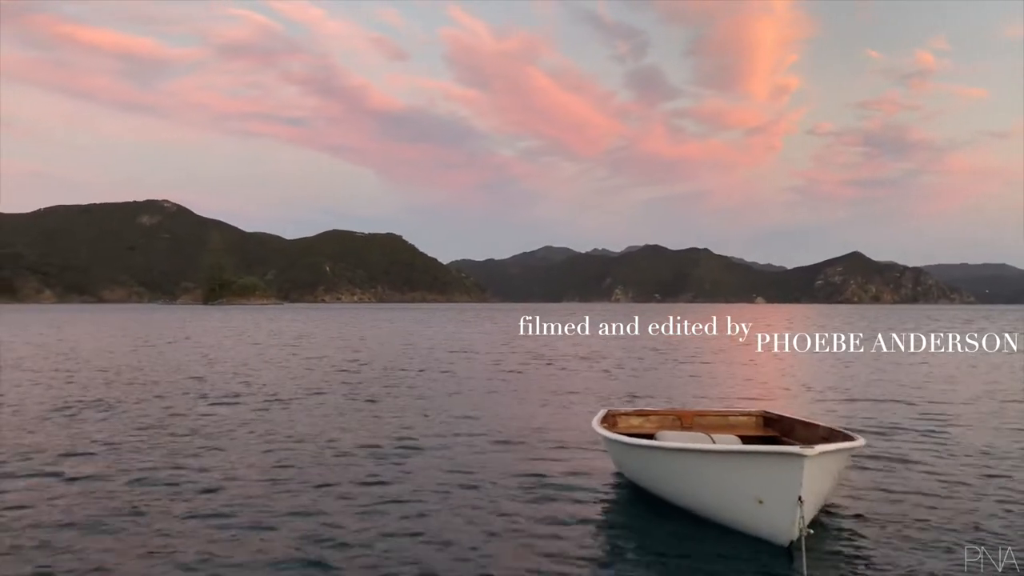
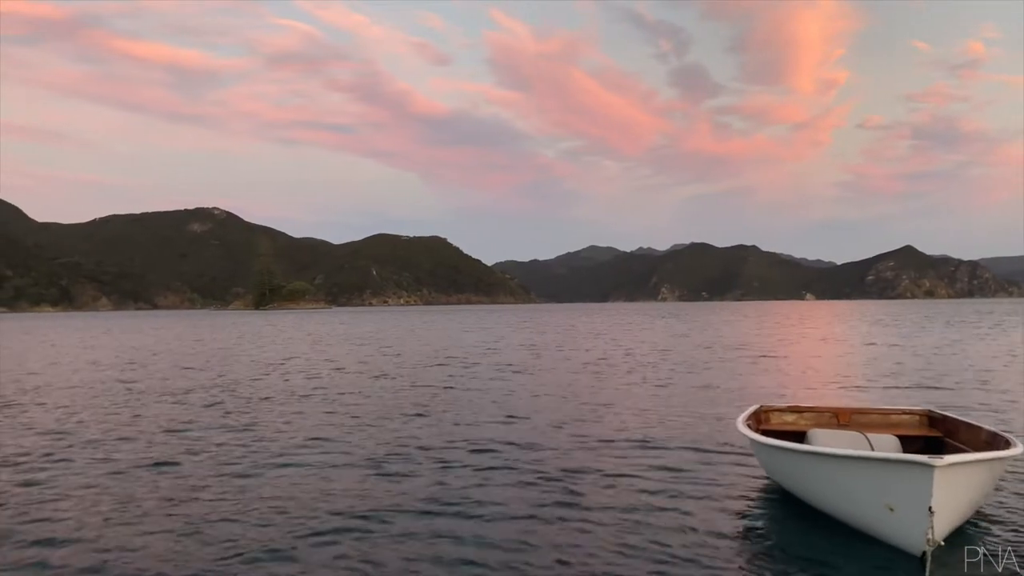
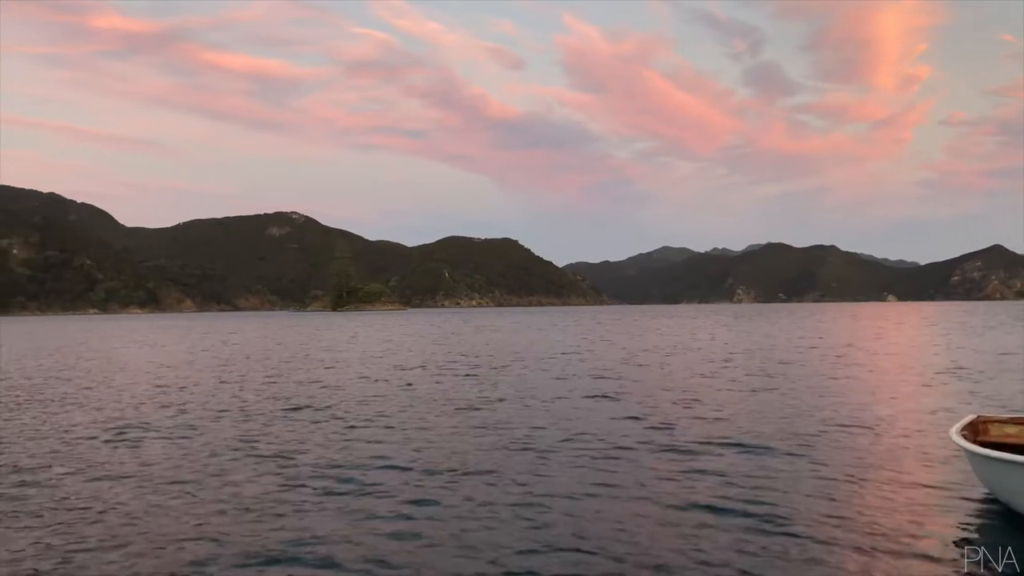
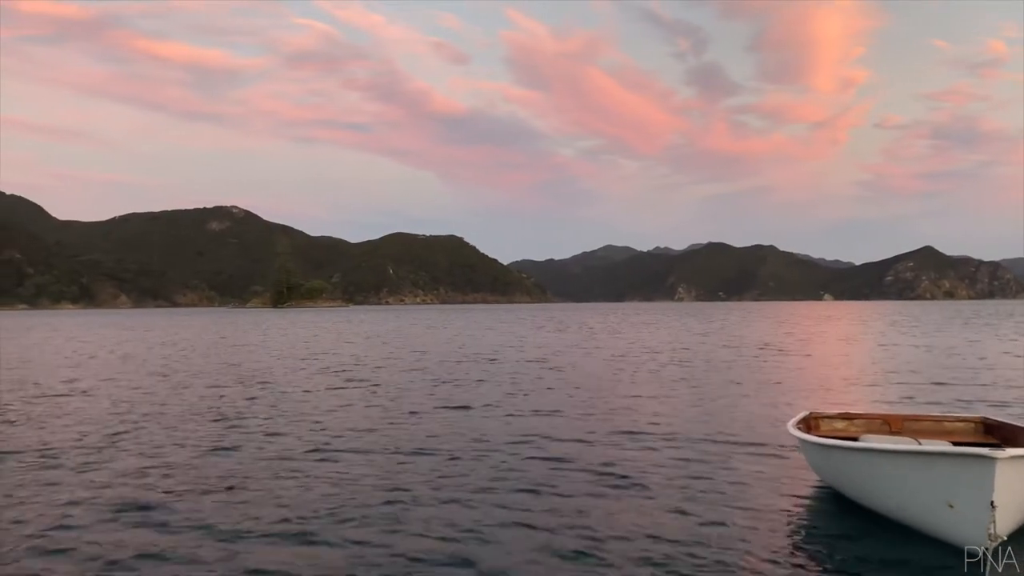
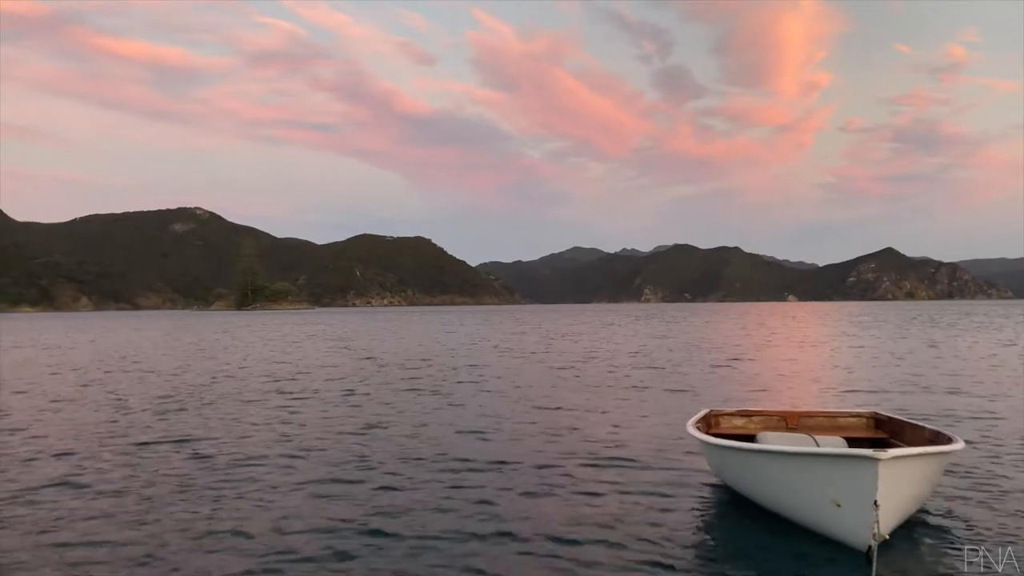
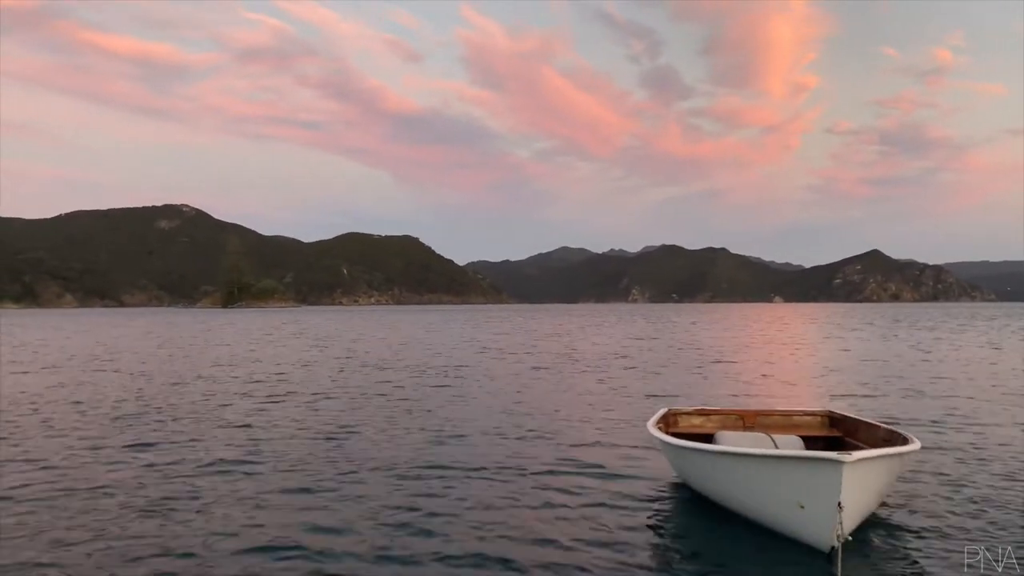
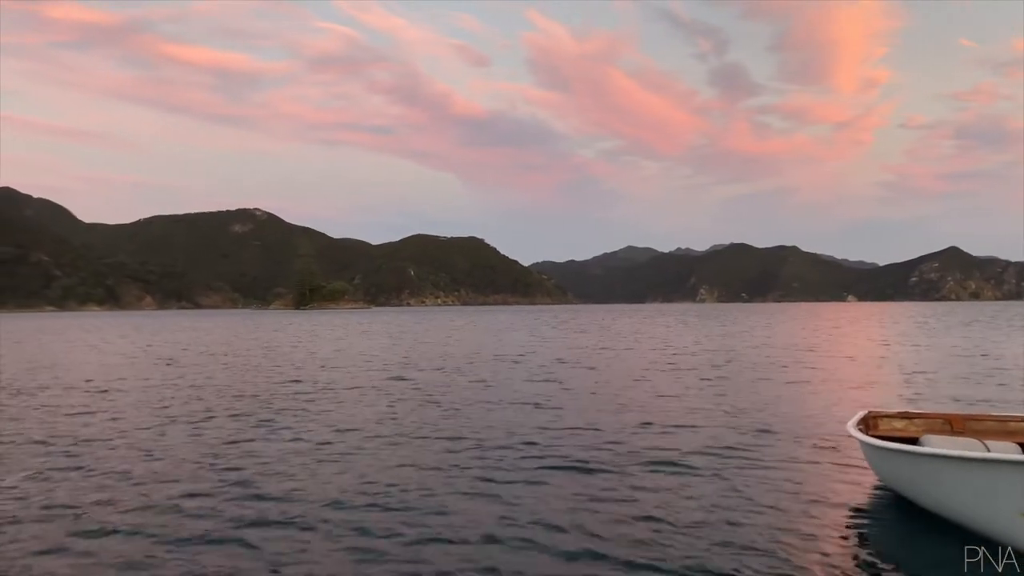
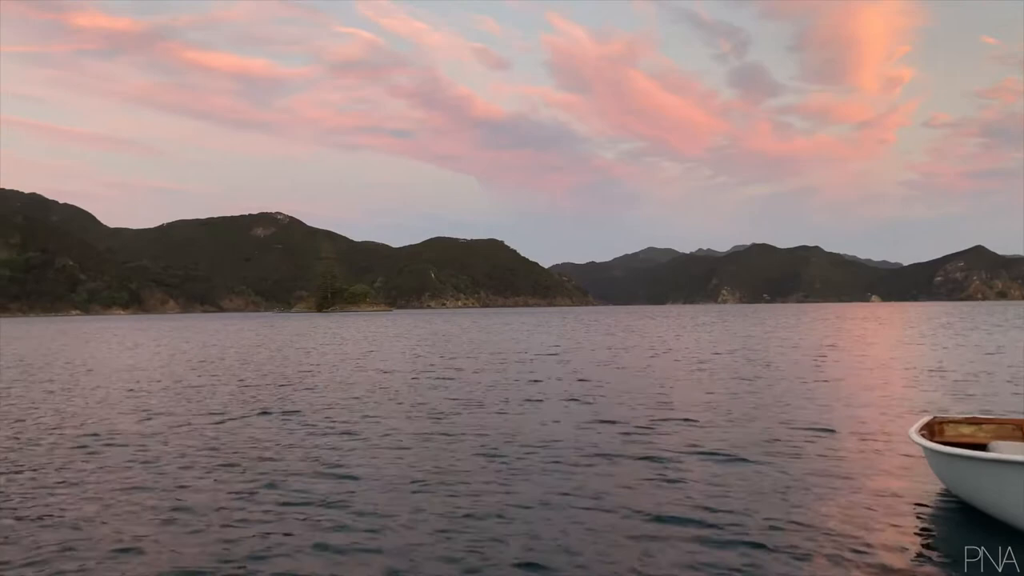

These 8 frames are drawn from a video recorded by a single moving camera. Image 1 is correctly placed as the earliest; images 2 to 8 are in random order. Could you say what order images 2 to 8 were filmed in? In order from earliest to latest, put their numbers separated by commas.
6, 5, 2, 4, 7, 8, 3
